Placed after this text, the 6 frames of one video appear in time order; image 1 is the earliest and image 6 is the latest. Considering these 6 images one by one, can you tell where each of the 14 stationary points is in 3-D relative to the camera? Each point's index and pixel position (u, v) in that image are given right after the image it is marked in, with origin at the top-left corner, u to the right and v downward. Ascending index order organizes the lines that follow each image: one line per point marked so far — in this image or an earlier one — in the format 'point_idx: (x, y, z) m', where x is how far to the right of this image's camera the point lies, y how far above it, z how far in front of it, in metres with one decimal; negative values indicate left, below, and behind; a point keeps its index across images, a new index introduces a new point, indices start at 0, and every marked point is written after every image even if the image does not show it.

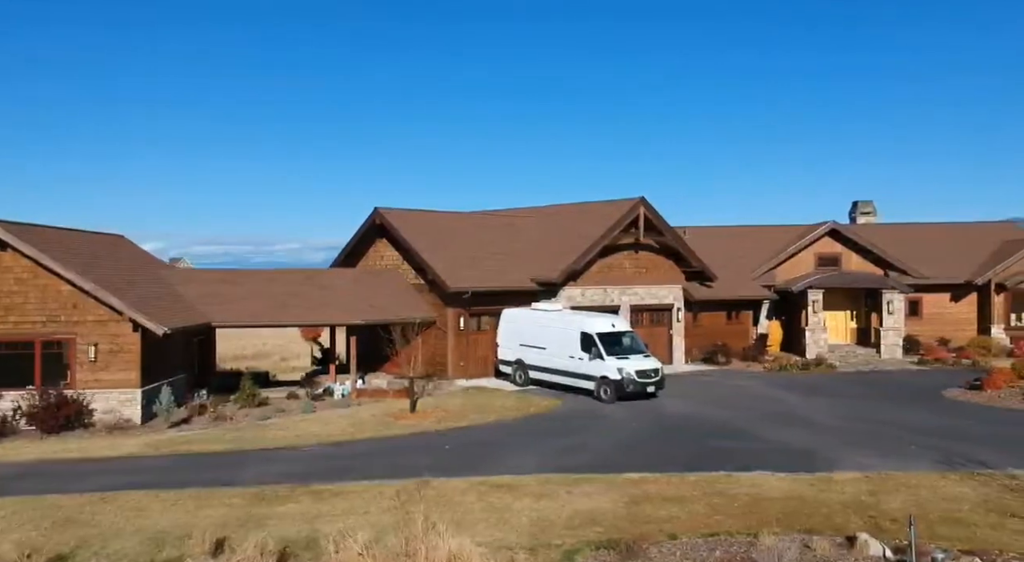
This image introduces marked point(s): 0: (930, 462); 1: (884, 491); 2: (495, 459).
0: (+7.4, -3.2, +16.3) m
1: (+5.8, -3.3, +14.4) m
2: (-0.4, -3.4, +17.6) m
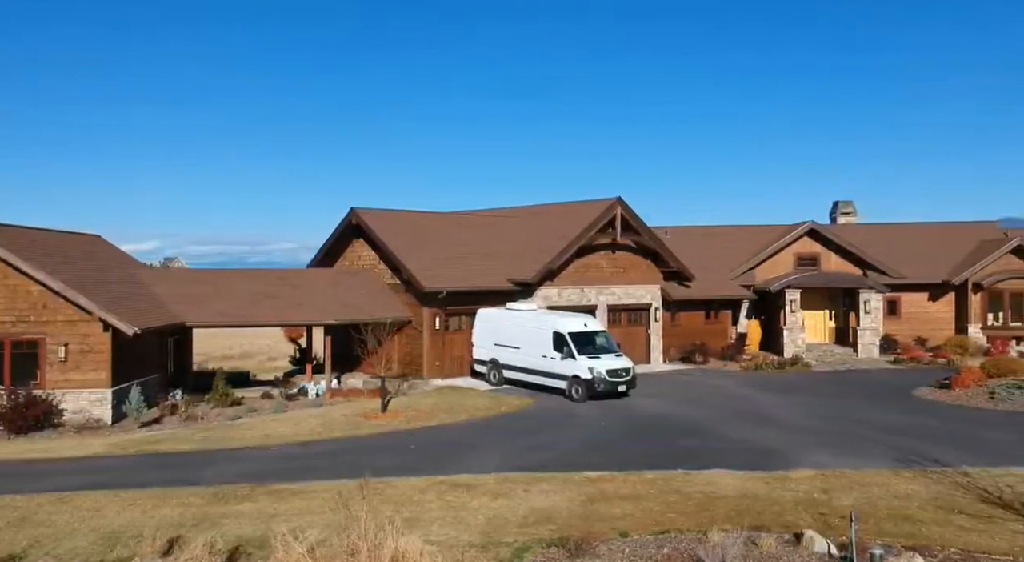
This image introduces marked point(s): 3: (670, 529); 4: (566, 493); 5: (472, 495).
0: (+6.7, -3.2, +16.5) m
1: (+5.1, -3.3, +14.6) m
2: (-1.1, -3.4, +17.7) m
3: (+2.2, -3.4, +12.8) m
4: (+0.8, -3.4, +14.7) m
5: (-0.6, -3.4, +14.6) m
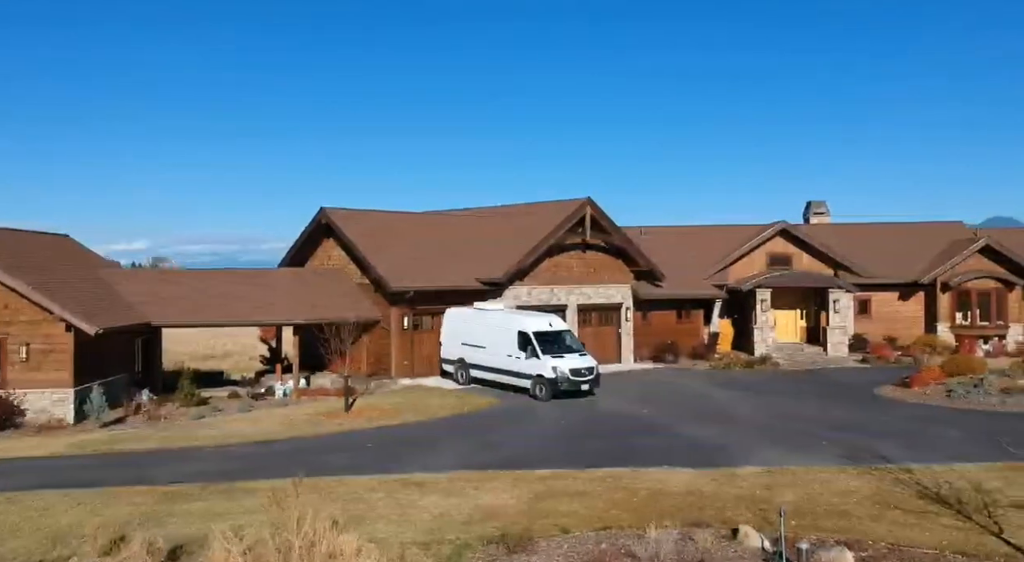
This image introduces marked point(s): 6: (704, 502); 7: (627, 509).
0: (+5.8, -3.2, +16.8) m
1: (+4.3, -3.3, +14.8) m
2: (-1.9, -3.4, +17.8) m
3: (+1.4, -3.4, +13.0) m
4: (0.0, -3.4, +14.9) m
5: (-1.5, -3.4, +14.7) m
6: (+2.9, -3.3, +14.0) m
7: (+1.7, -3.4, +13.8) m
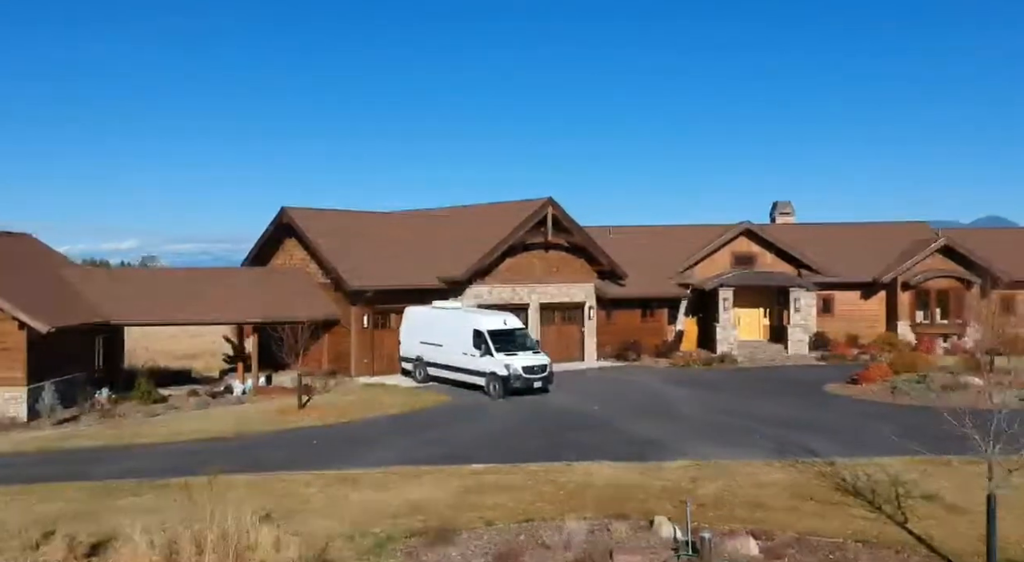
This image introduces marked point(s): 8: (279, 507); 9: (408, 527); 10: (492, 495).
0: (+4.7, -3.2, +17.2) m
1: (+3.2, -3.2, +15.2) m
2: (-3.1, -3.4, +18.1) m
3: (+0.3, -3.4, +13.4) m
4: (-1.1, -3.3, +15.2) m
5: (-2.6, -3.4, +15.1) m
6: (+1.8, -3.3, +14.4) m
7: (+0.6, -3.4, +14.2) m
8: (-3.5, -3.4, +13.9) m
9: (-1.5, -3.5, +13.0) m
10: (-0.3, -3.4, +14.6) m
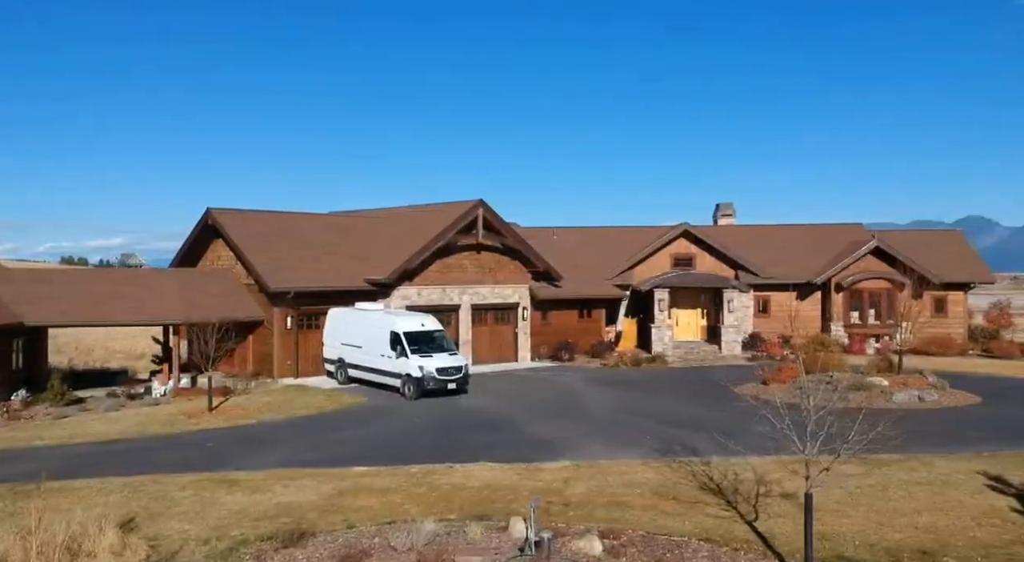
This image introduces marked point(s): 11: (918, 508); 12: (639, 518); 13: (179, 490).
0: (+2.6, -3.2, +17.4) m
1: (+1.1, -3.3, +15.4) m
2: (-5.2, -3.4, +18.1) m
3: (-1.7, -3.5, +13.5) m
4: (-3.2, -3.4, +15.3) m
5: (-4.6, -3.4, +15.1) m
6: (-0.2, -3.4, +14.6) m
7: (-1.4, -3.4, +14.3) m
8: (-5.5, -3.4, +13.9) m
9: (-3.5, -3.5, +13.1) m
10: (-2.4, -3.4, +14.7) m
11: (+5.7, -3.2, +13.0) m
12: (+1.8, -3.4, +13.1) m
13: (-5.4, -3.4, +15.1) m
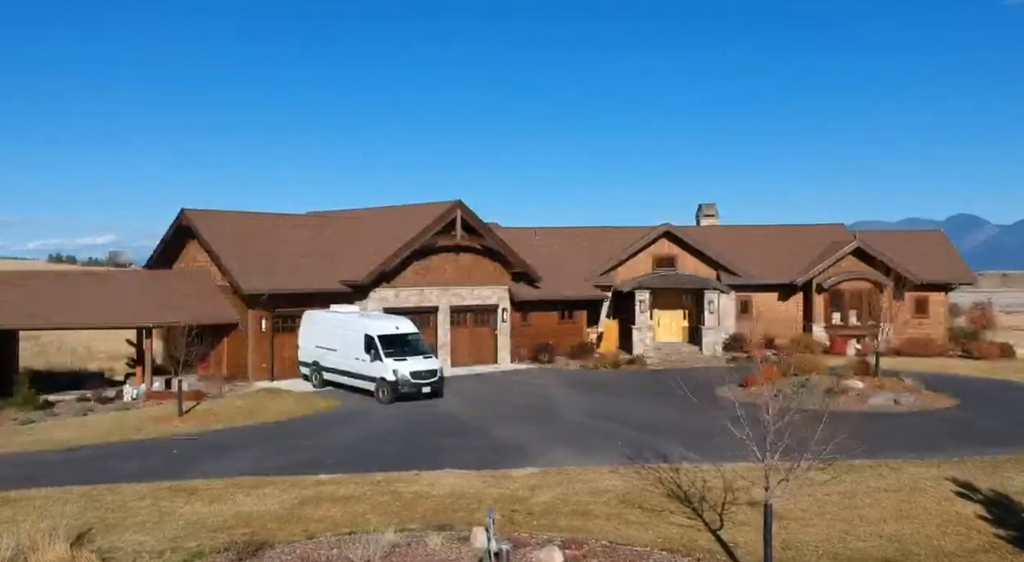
0: (+2.0, -3.3, +17.2) m
1: (+0.5, -3.4, +15.2) m
2: (-5.8, -3.5, +17.9) m
3: (-2.2, -3.6, +13.3) m
4: (-3.7, -3.5, +15.0) m
5: (-5.2, -3.5, +14.8) m
6: (-0.8, -3.5, +14.3) m
7: (-2.0, -3.5, +14.1) m
8: (-6.1, -3.5, +13.6) m
9: (-4.0, -3.6, +12.8) m
10: (-2.9, -3.5, +14.5) m
11: (+5.2, -3.3, +12.8) m
12: (+1.3, -3.5, +12.9) m
13: (-6.0, -3.5, +14.8) m
